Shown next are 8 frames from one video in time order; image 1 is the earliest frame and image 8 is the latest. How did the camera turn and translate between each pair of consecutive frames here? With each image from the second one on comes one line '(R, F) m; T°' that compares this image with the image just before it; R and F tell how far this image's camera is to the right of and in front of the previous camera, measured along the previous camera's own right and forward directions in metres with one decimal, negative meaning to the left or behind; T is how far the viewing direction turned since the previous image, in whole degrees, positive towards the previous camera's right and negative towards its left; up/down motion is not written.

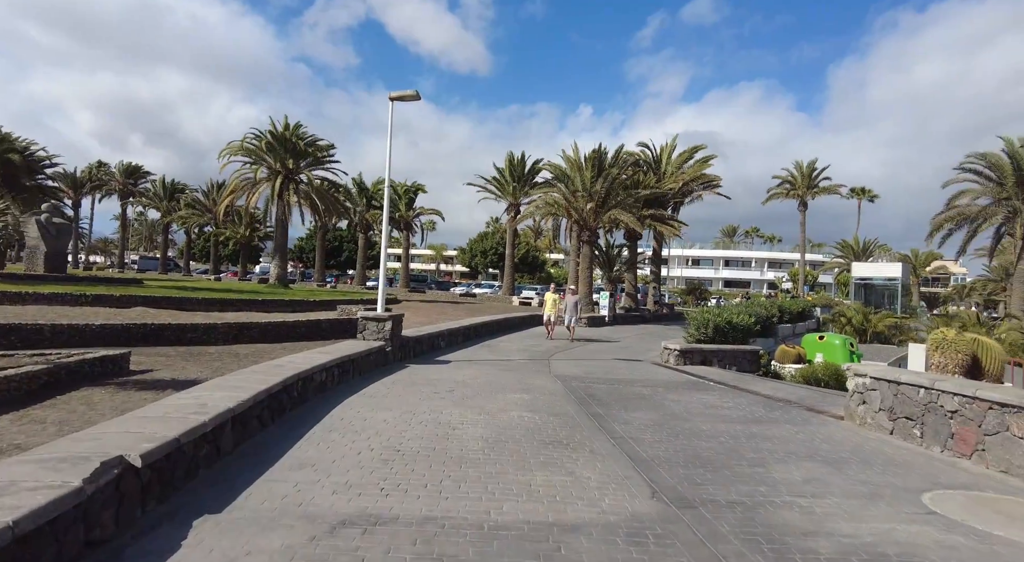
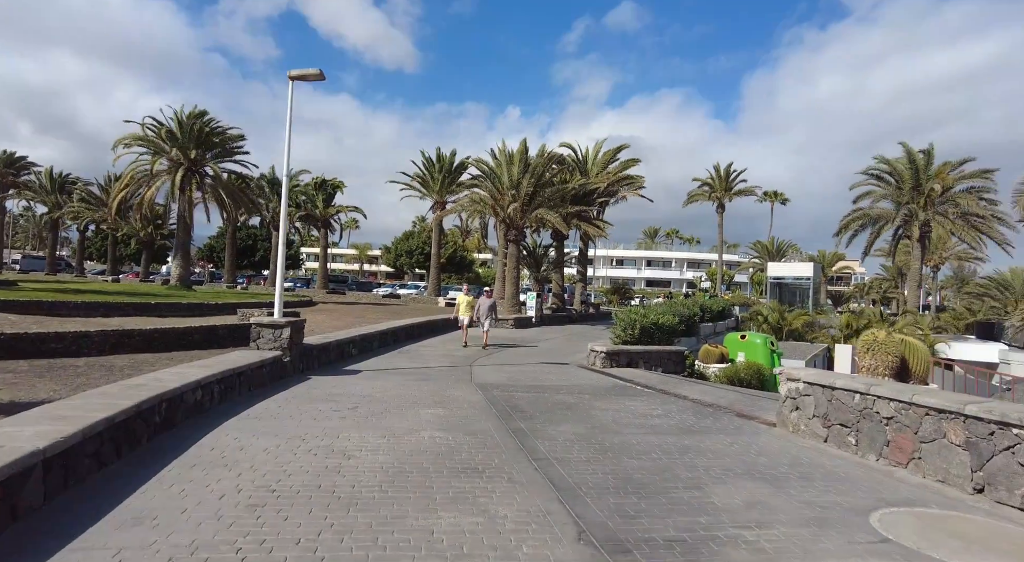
(+0.2, +0.9) m; +7°
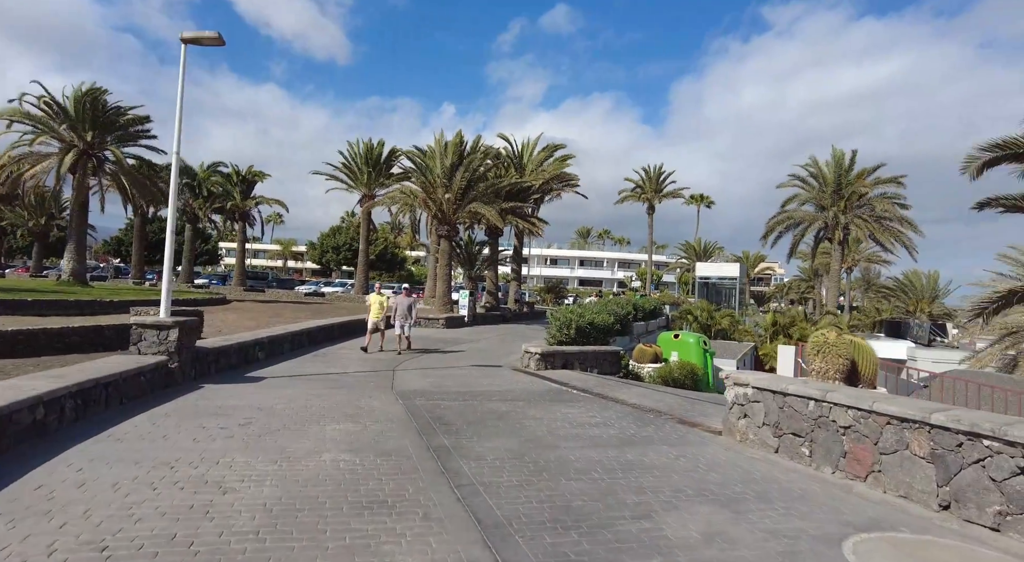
(+0.1, +1.0) m; +6°
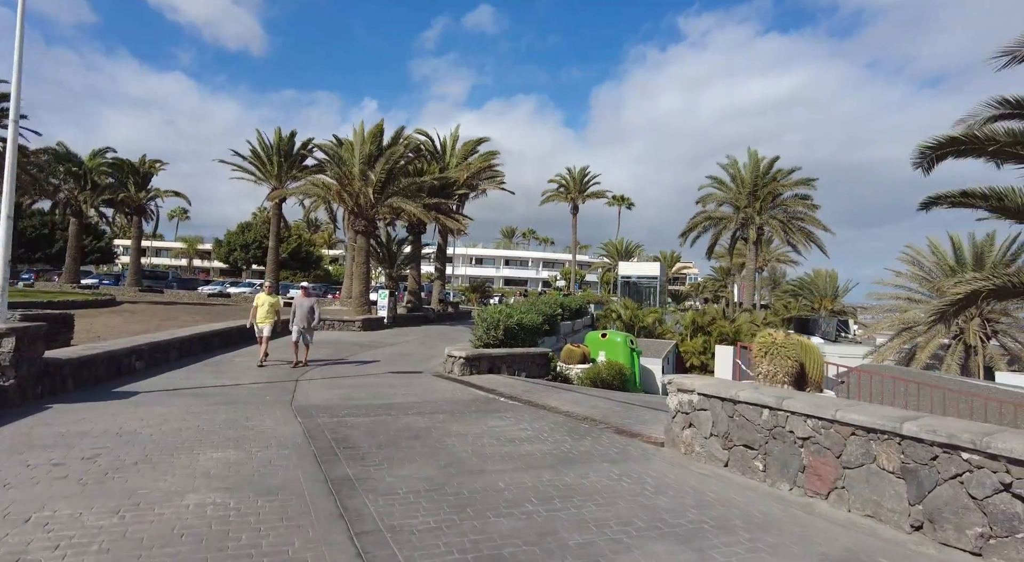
(+0.1, +1.0) m; +7°
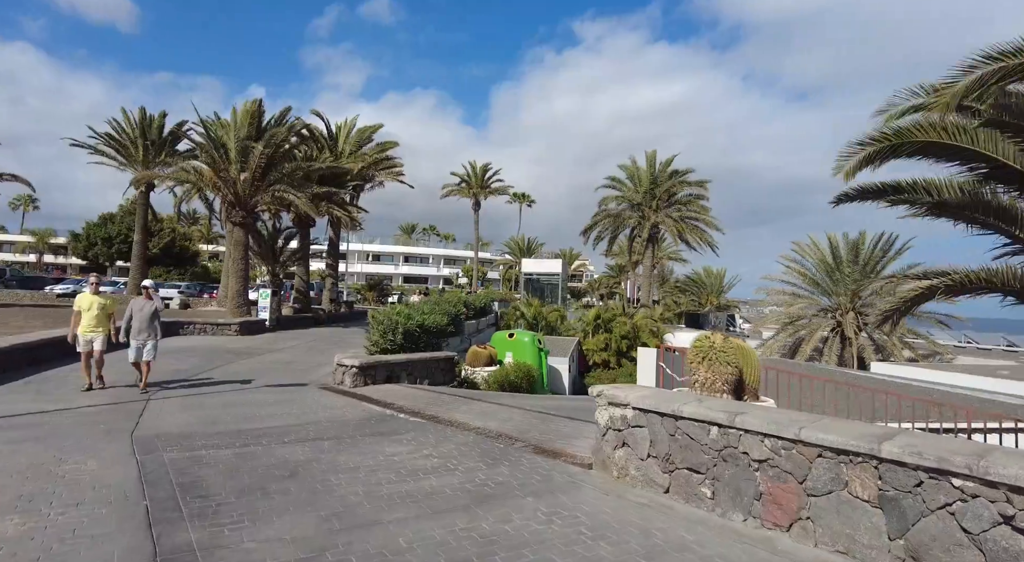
(0.0, +1.2) m; +9°
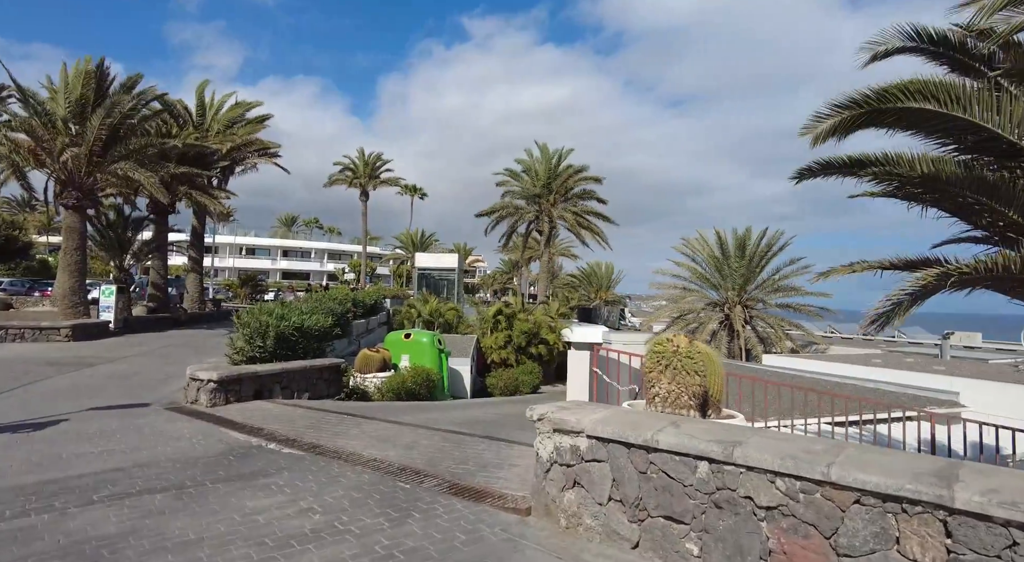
(-0.2, +1.6) m; +10°
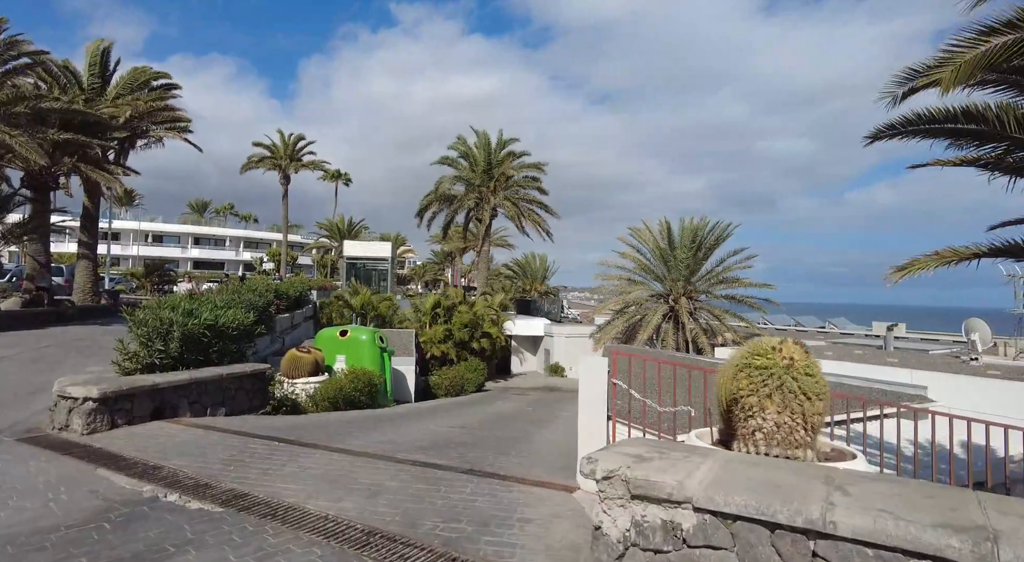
(-0.6, +1.8) m; +7°
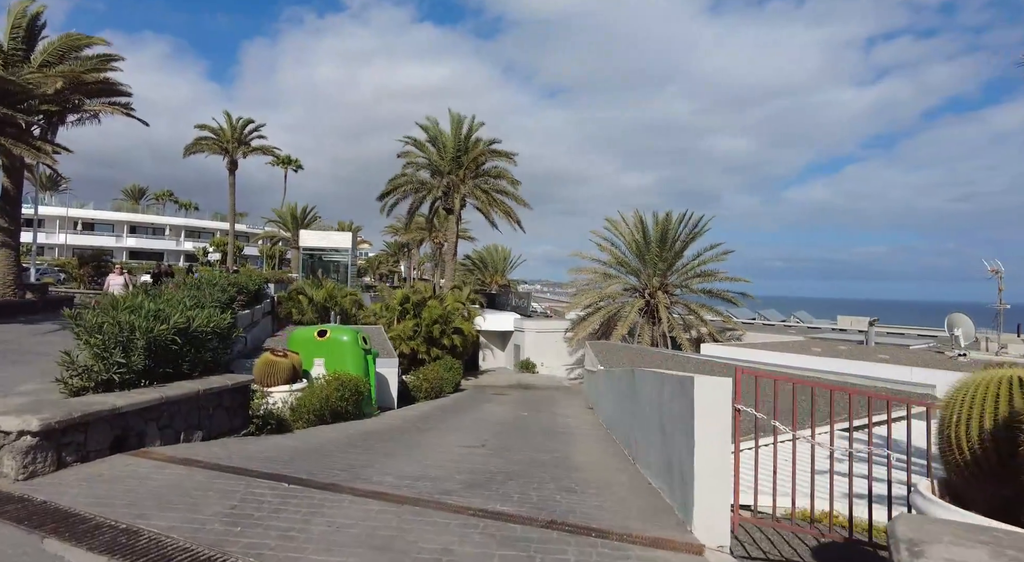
(-1.1, +1.3) m; +5°
